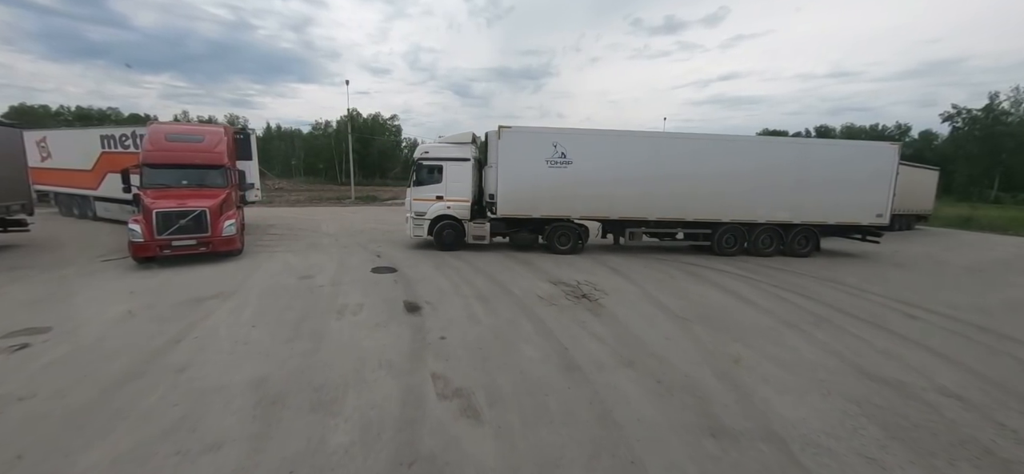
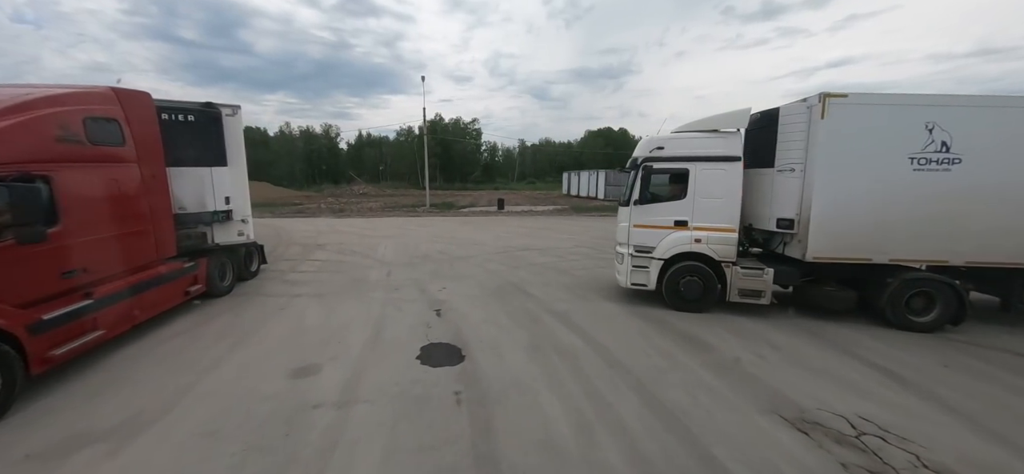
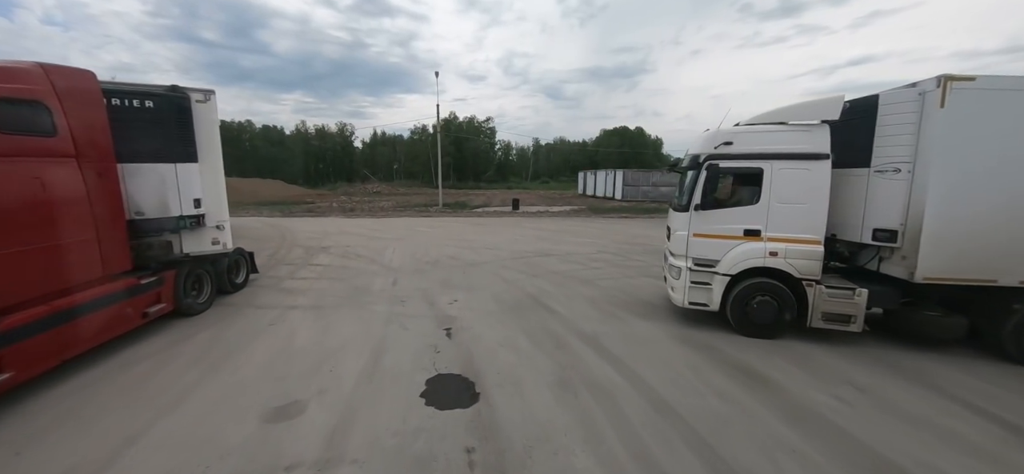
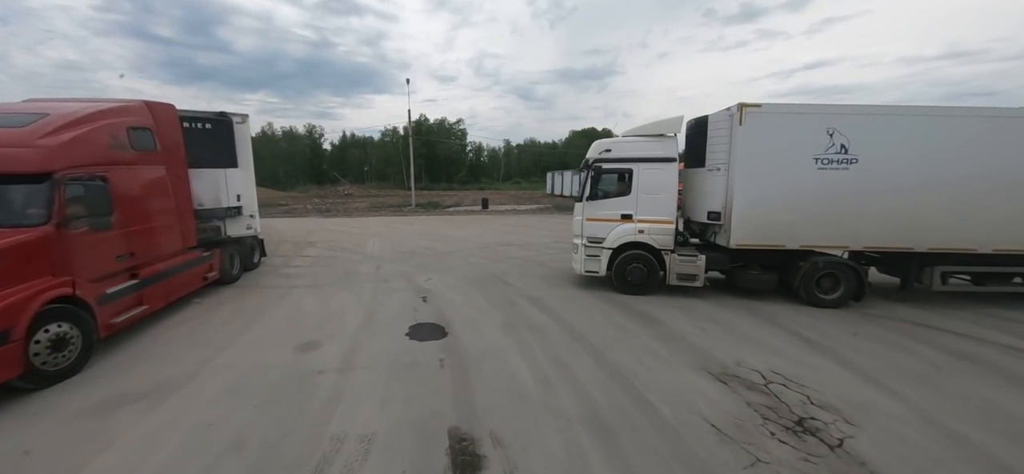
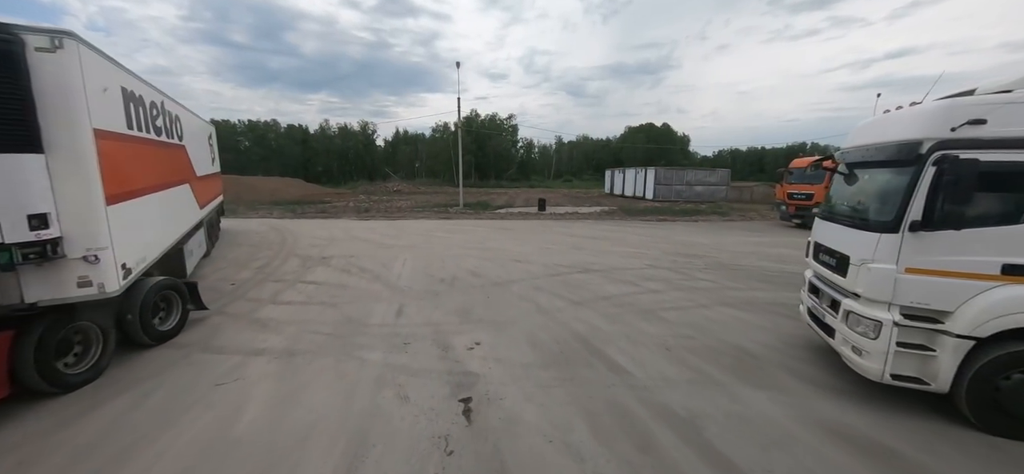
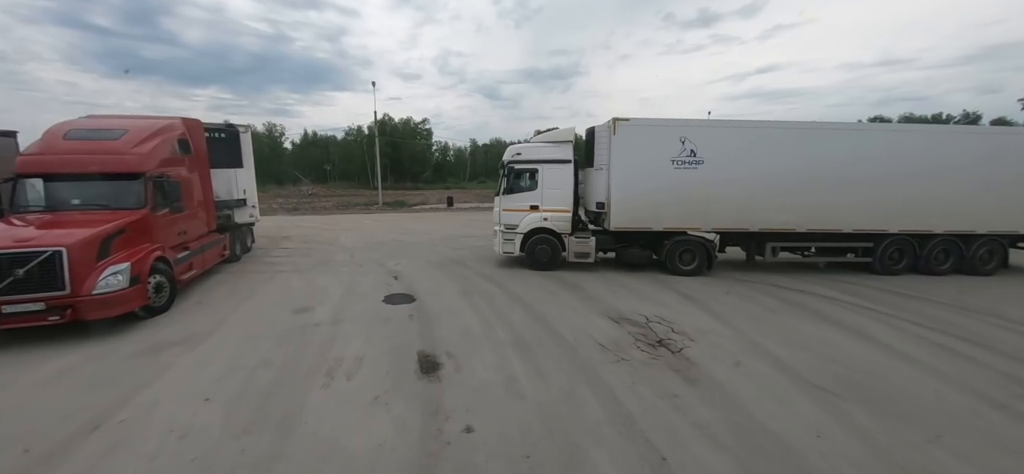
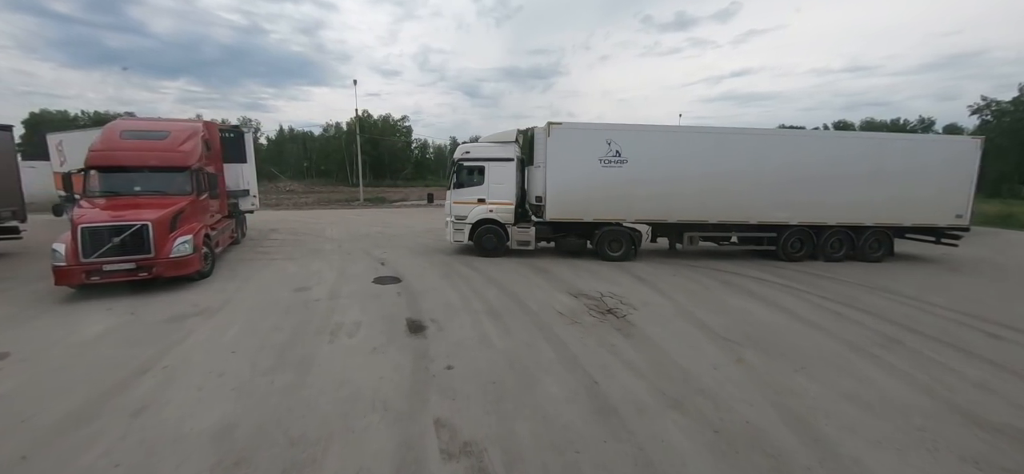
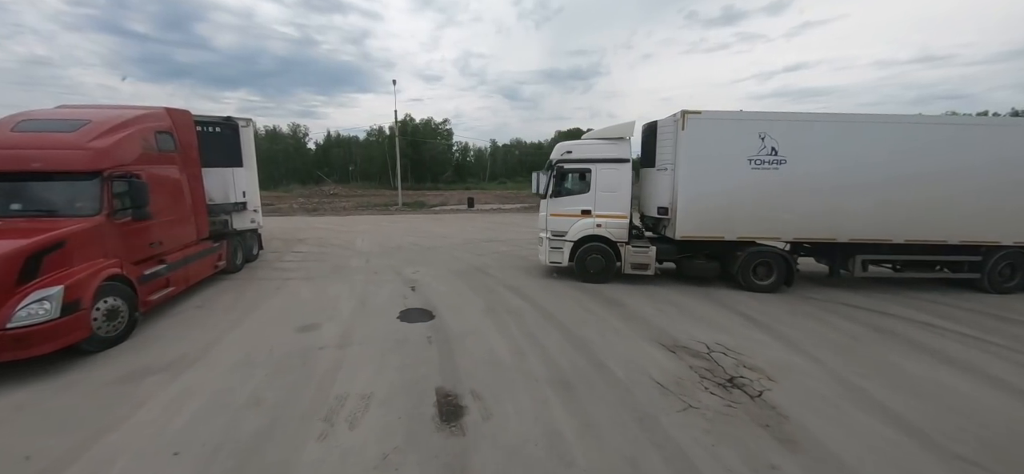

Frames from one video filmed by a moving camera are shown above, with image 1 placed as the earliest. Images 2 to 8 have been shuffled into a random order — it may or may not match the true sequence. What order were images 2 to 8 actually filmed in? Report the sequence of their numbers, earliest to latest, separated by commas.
7, 6, 8, 4, 2, 3, 5
